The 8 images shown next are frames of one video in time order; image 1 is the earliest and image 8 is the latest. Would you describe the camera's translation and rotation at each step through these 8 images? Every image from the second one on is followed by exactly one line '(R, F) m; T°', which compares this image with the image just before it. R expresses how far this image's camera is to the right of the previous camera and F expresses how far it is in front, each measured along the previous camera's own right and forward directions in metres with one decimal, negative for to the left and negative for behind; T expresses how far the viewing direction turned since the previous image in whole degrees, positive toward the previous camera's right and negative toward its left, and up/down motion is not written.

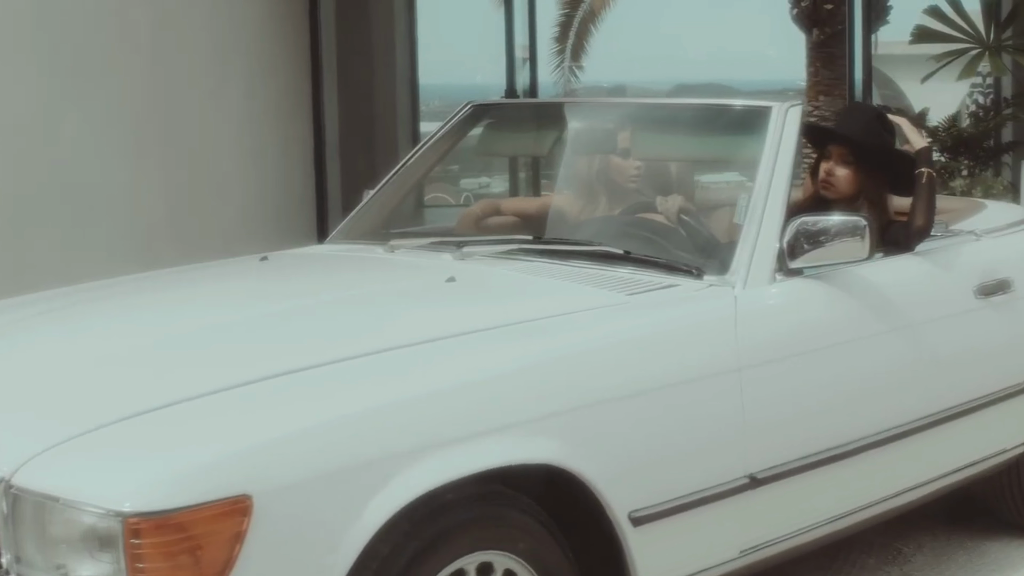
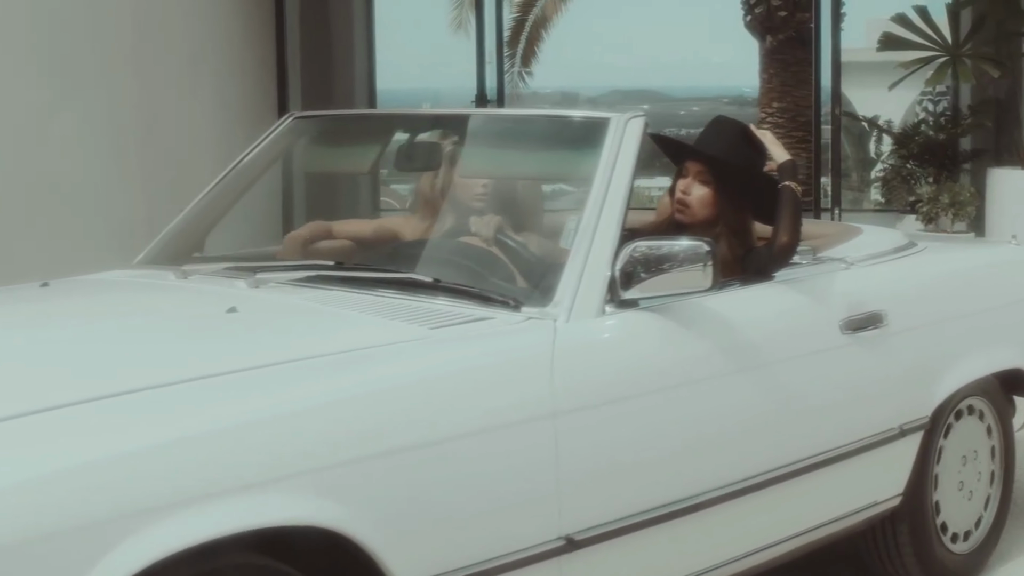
(+0.1, +0.2) m; +1°
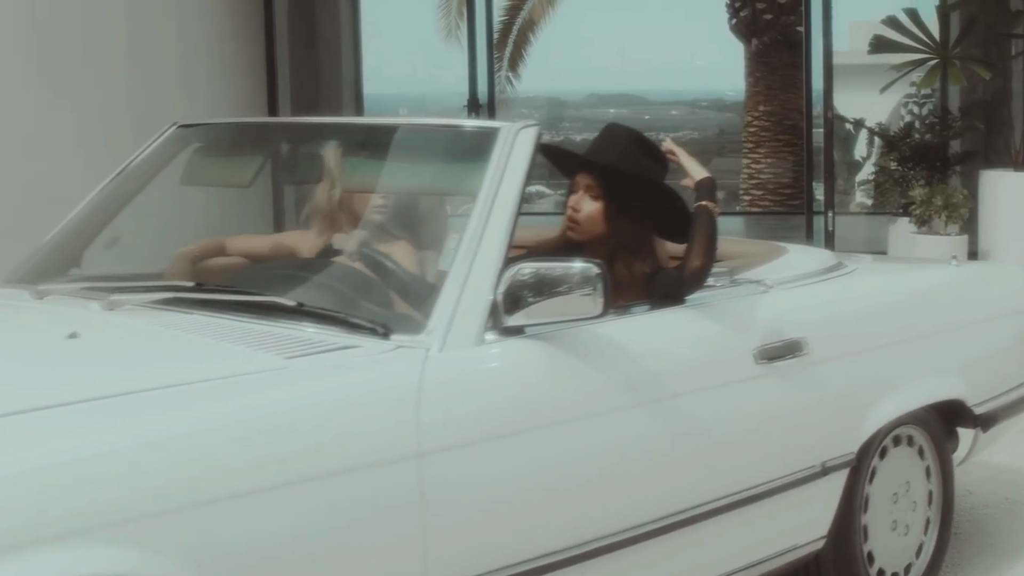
(+0.1, +0.1) m; 0°
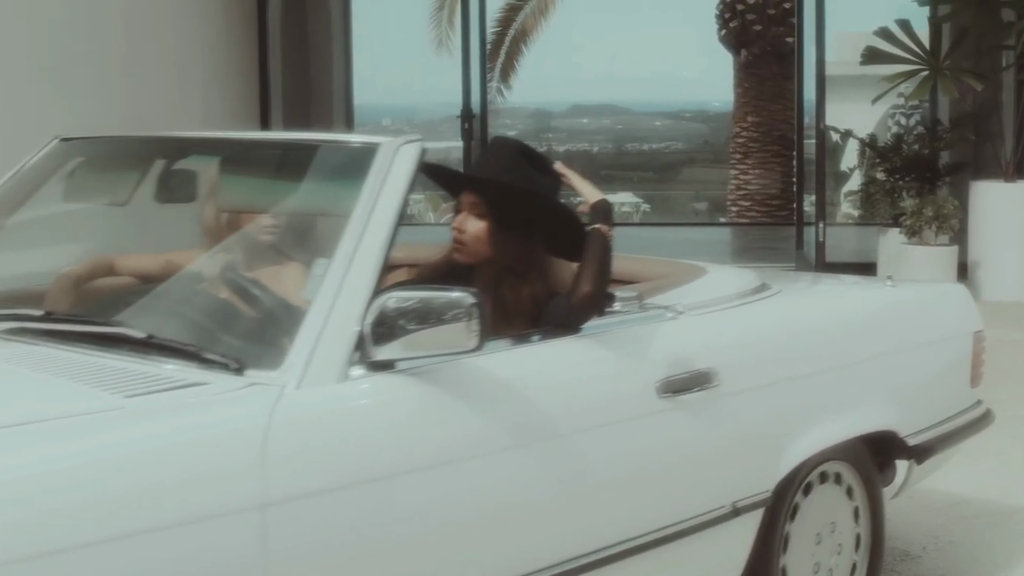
(+0.1, +0.1) m; 0°
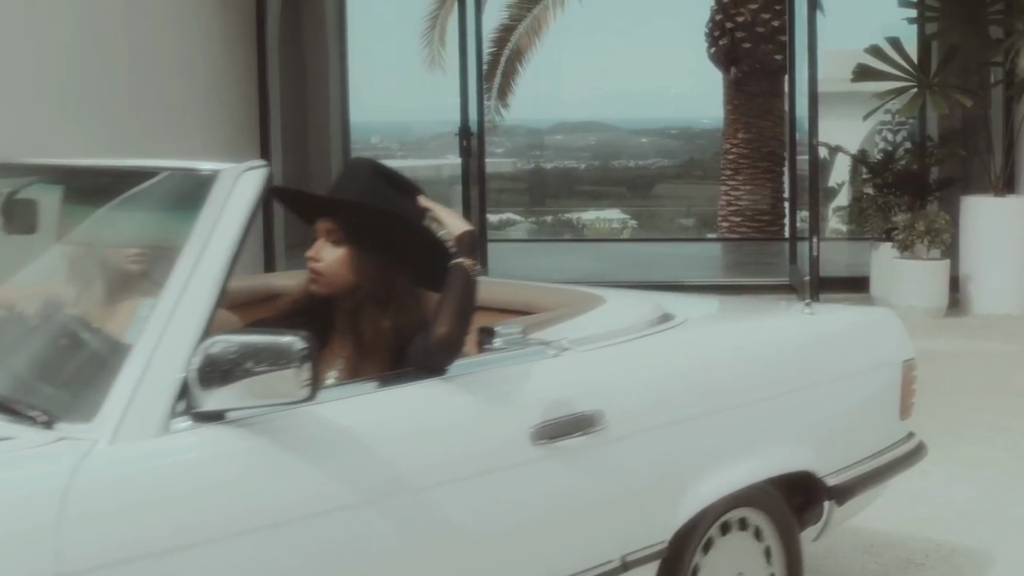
(+0.1, +0.1) m; 0°
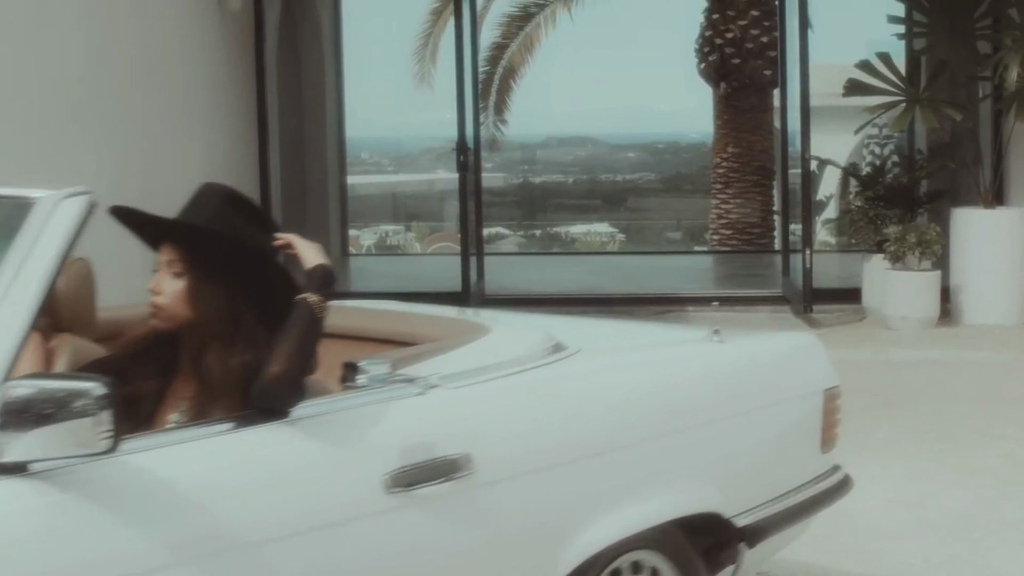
(+0.1, +0.1) m; 0°
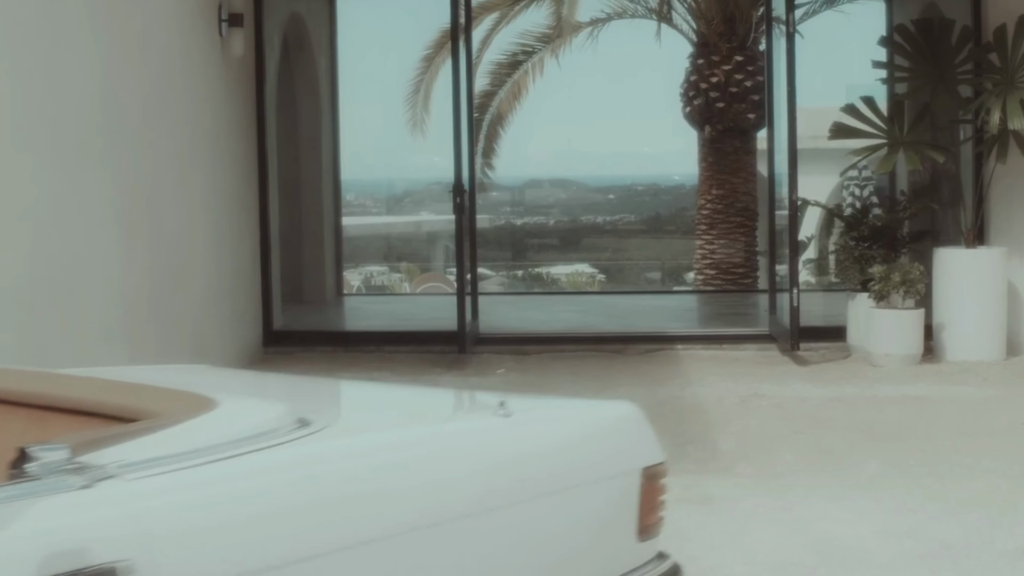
(+0.2, +0.2) m; 0°
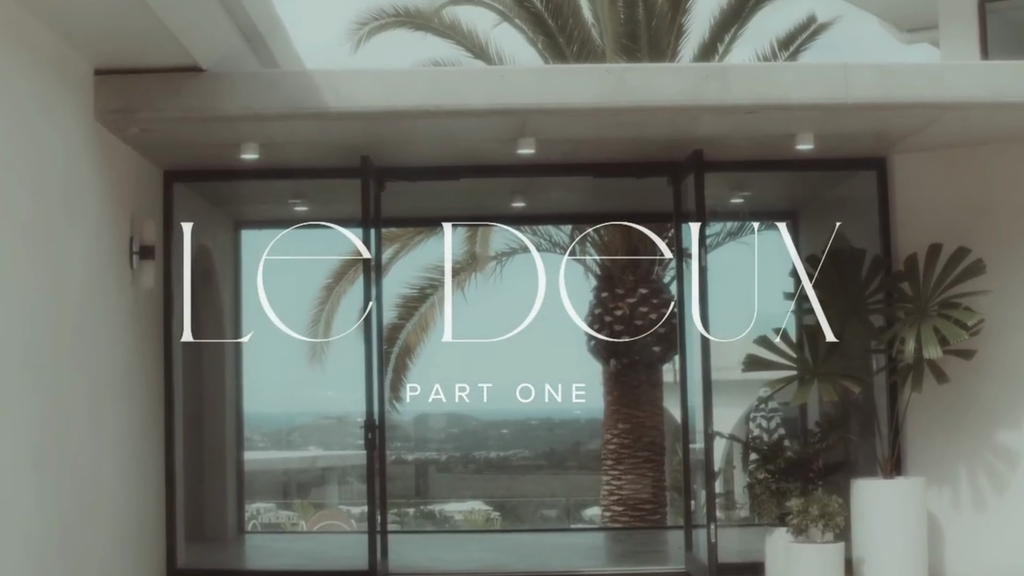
(-0.9, +2.3) m; +3°
